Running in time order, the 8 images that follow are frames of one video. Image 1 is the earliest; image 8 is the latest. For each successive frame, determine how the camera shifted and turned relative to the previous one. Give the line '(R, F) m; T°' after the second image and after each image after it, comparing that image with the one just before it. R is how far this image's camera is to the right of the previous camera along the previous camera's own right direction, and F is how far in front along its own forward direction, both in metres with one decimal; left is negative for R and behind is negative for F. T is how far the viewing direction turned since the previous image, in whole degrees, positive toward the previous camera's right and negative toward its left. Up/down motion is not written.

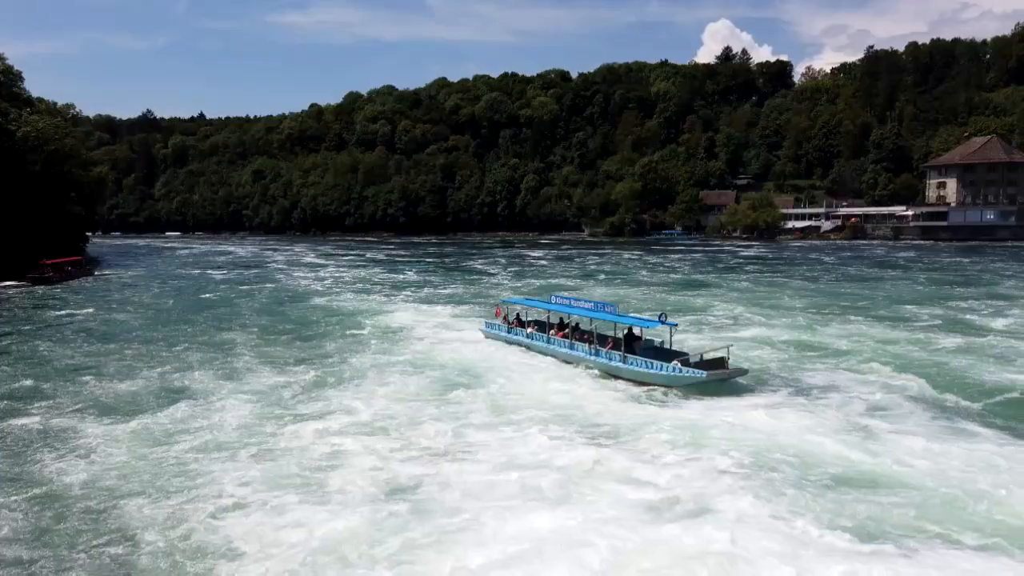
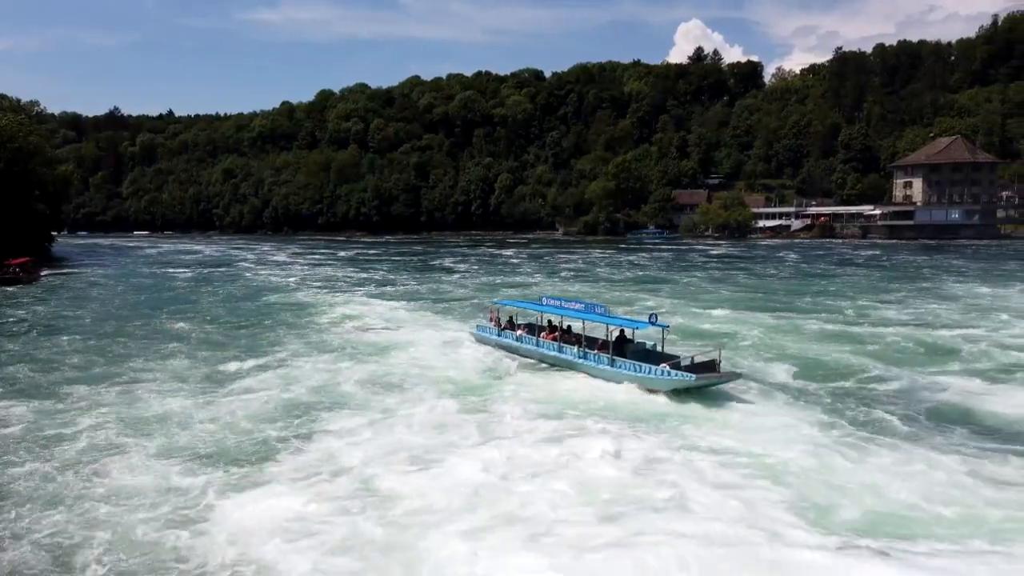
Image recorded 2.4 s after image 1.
(-0.1, +0.1) m; +2°
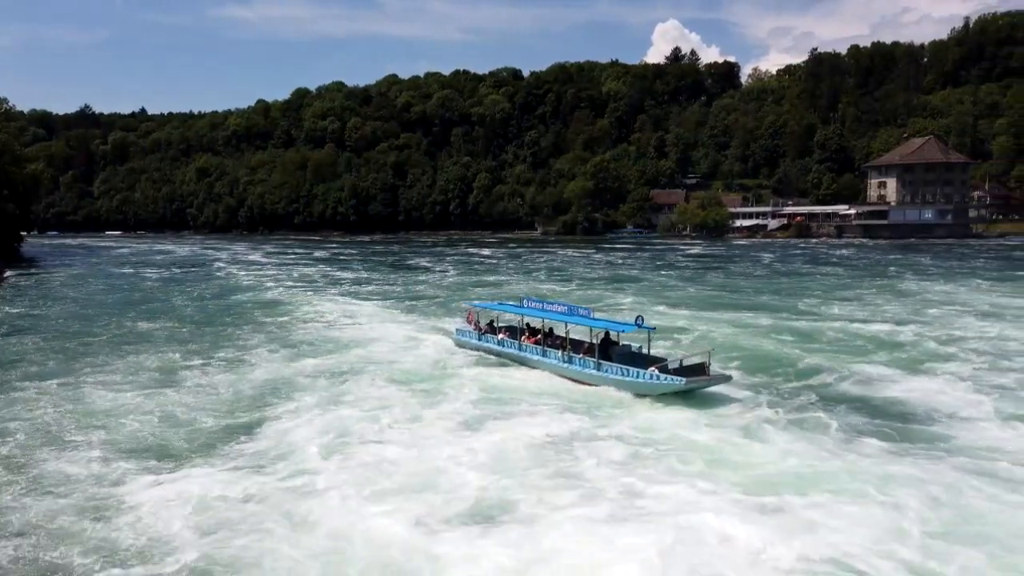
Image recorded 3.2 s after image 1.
(-0.1, +0.8) m; +2°
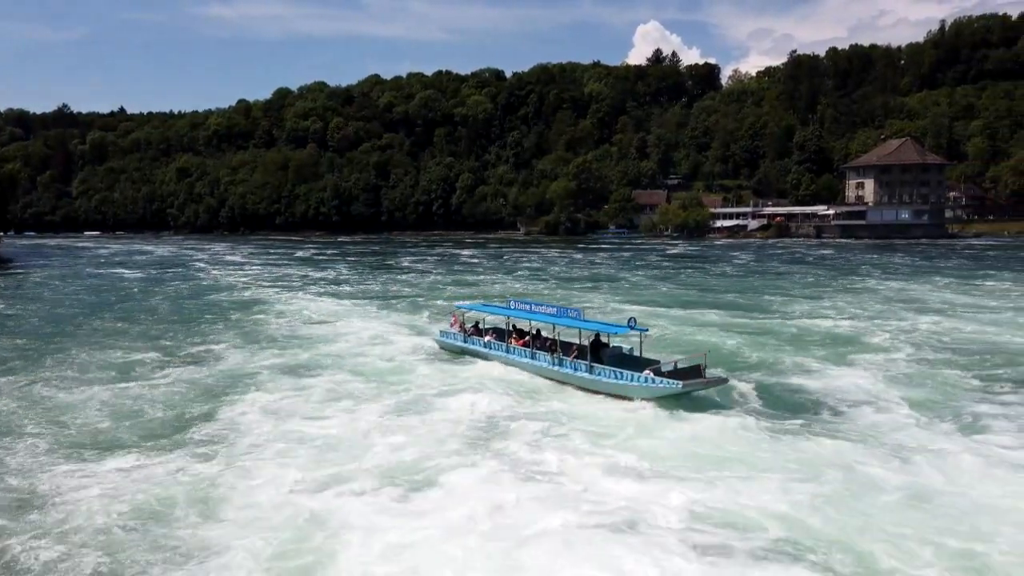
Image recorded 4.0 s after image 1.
(-0.1, -0.6) m; +1°
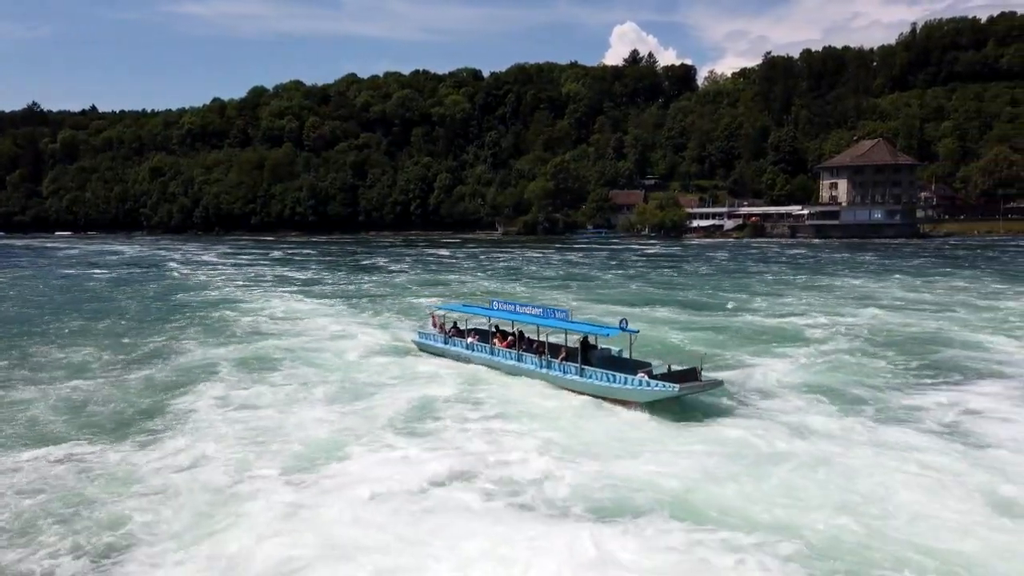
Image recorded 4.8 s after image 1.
(-0.2, +0.1) m; +2°
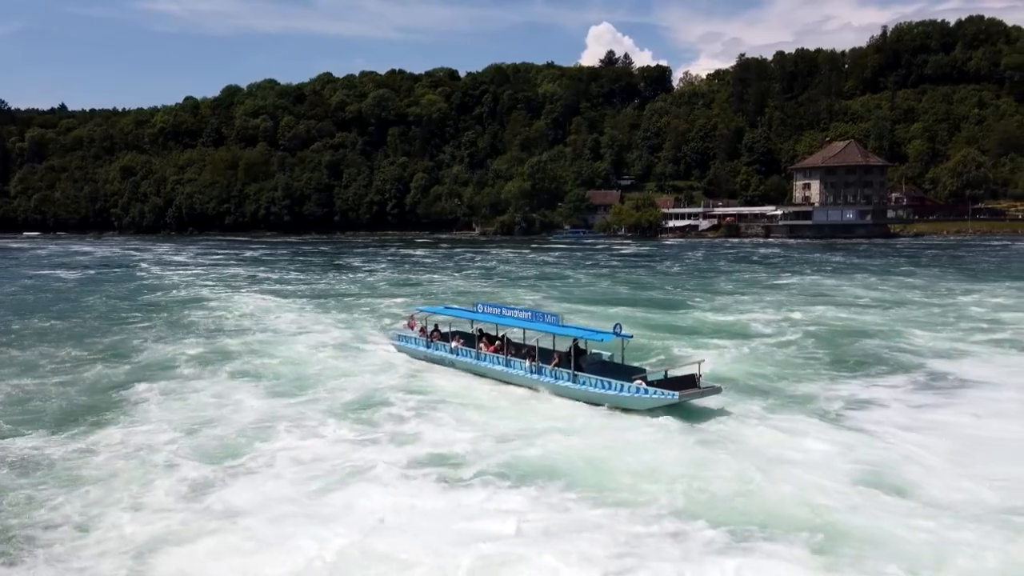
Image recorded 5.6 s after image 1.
(-0.2, +0.1) m; +2°
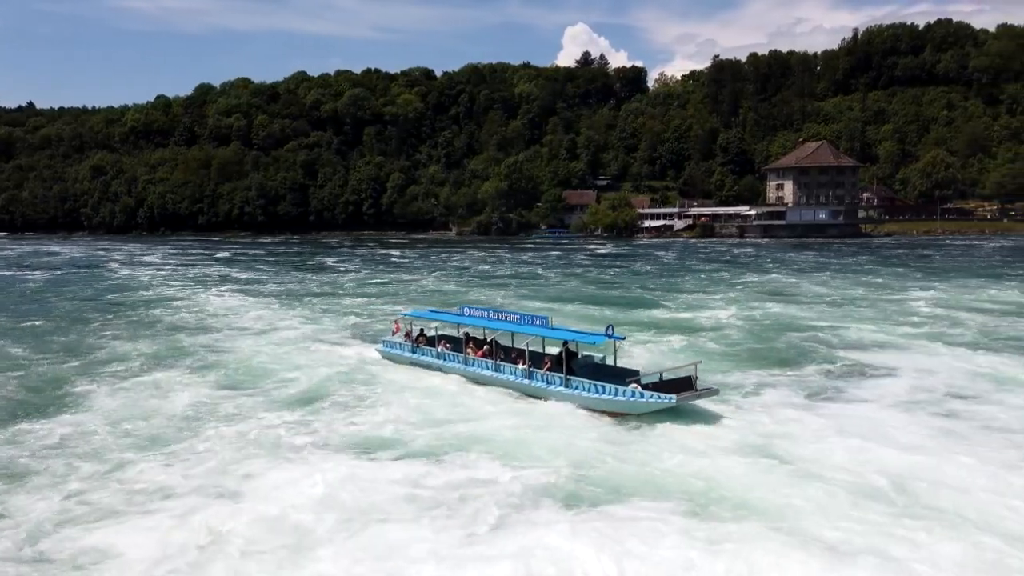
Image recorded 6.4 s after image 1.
(-0.2, +0.1) m; +2°
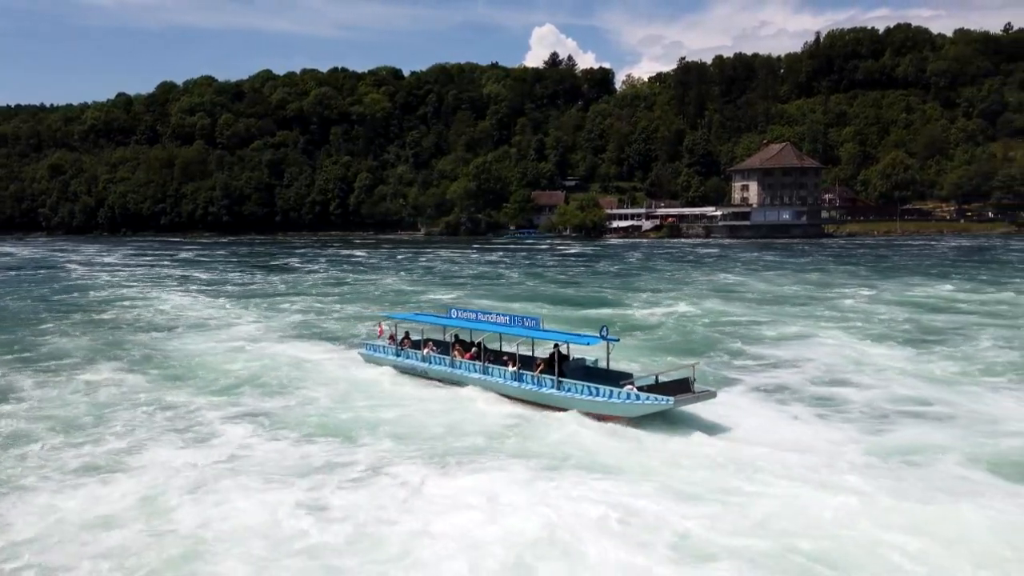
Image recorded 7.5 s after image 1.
(-0.2, +0.1) m; +2°
